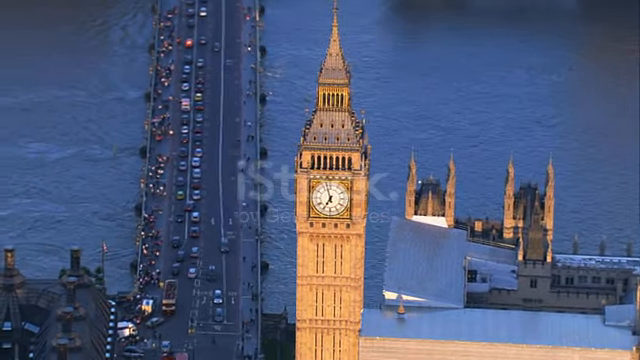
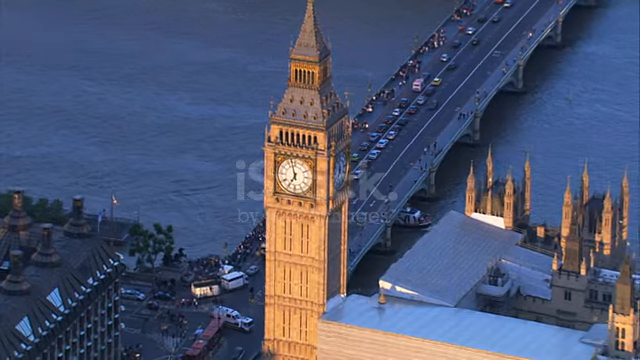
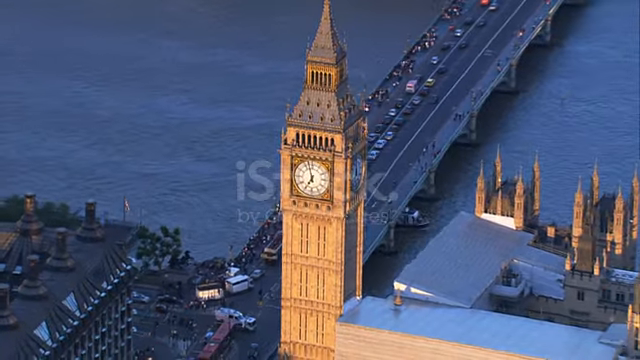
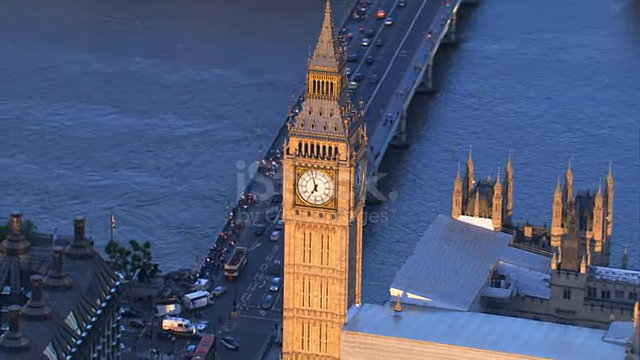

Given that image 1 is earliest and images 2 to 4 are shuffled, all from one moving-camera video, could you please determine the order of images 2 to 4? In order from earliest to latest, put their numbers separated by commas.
4, 3, 2
